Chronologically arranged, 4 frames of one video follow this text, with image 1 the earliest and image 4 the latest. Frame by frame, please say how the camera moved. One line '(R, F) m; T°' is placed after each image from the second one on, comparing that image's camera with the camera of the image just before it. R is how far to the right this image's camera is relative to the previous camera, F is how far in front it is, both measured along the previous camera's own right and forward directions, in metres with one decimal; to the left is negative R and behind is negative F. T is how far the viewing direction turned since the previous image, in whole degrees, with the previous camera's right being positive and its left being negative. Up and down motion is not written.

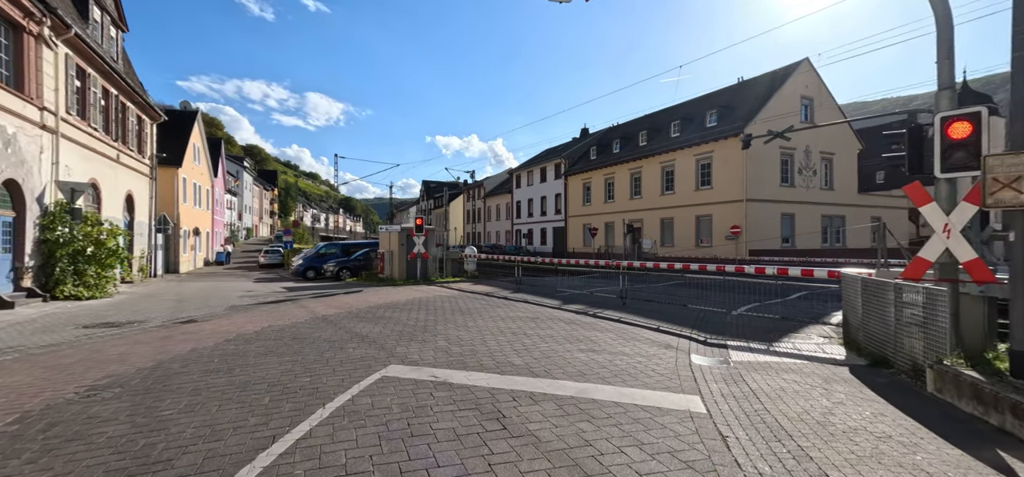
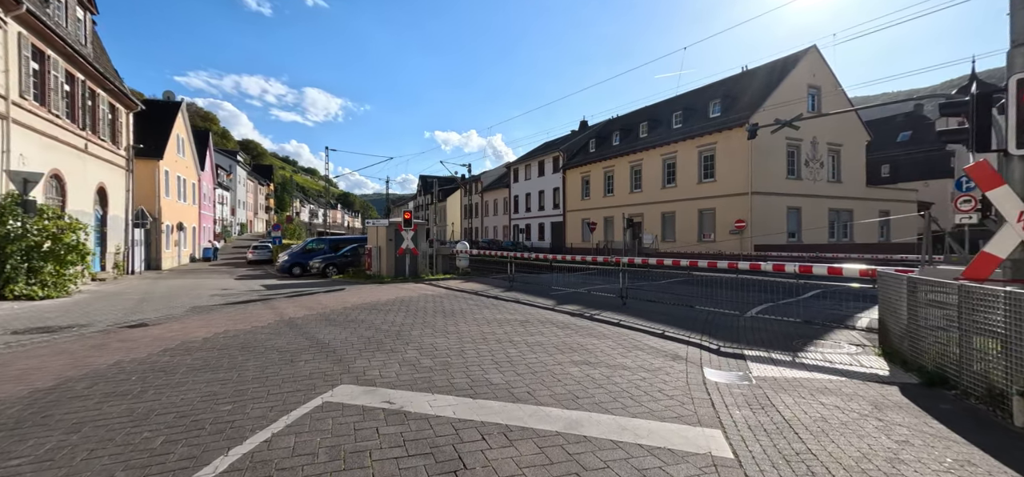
(+0.3, +1.0) m; 0°
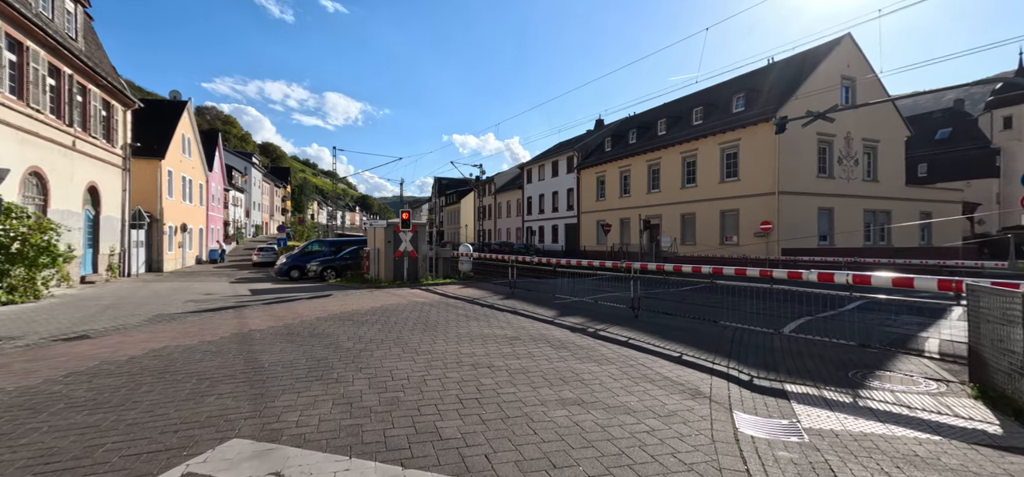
(+0.5, +1.2) m; -2°
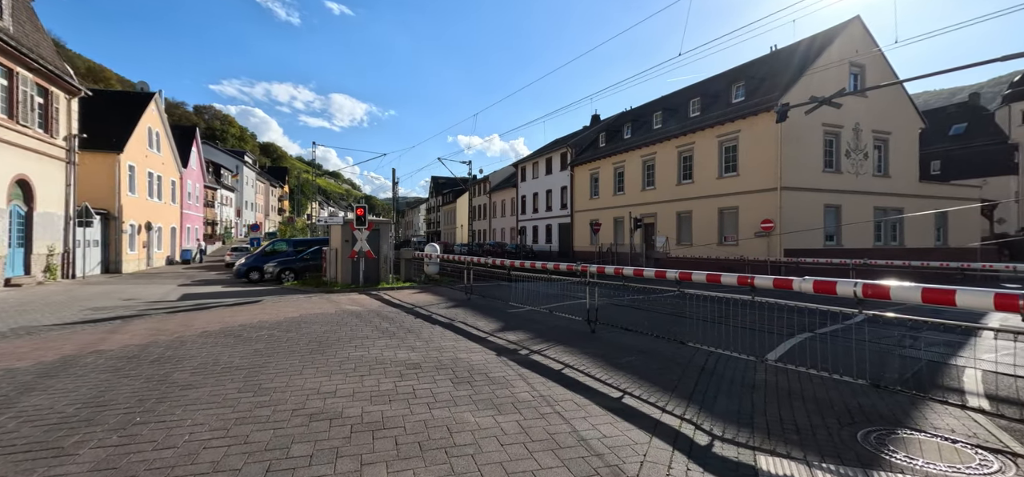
(+1.4, +1.6) m; -1°
